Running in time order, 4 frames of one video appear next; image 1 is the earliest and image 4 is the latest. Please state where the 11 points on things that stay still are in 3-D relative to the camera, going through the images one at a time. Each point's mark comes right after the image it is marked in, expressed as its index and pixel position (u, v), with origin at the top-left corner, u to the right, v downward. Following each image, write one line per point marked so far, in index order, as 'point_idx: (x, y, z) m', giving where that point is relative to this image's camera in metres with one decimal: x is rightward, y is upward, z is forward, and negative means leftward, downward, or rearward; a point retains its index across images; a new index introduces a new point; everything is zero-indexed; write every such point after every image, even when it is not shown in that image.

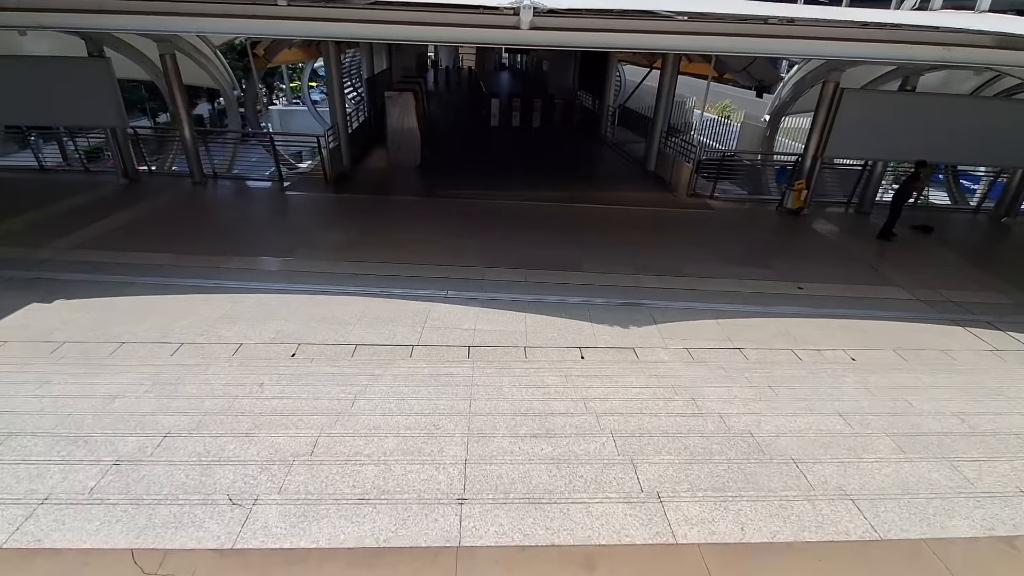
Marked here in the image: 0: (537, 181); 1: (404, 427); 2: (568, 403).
0: (+0.6, +2.6, +12.4) m
1: (-0.7, -1.0, +3.4) m
2: (+0.4, -0.9, +3.8) m
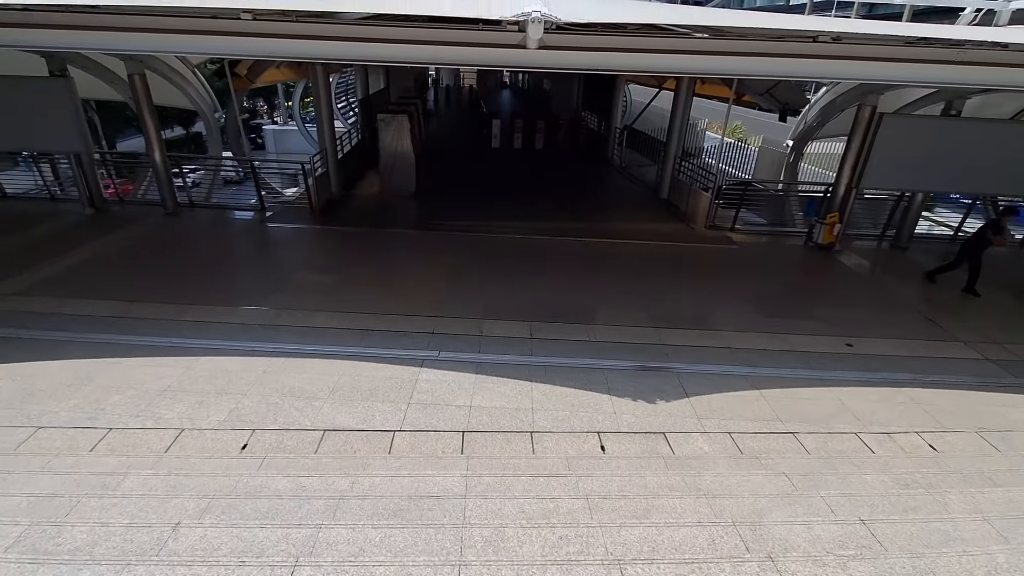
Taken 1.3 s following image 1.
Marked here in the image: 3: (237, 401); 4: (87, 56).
0: (+0.7, +1.7, +11.5) m
1: (-0.7, -1.5, +2.4) m
2: (+0.4, -1.5, +2.8) m
3: (-2.5, -1.0, +4.8) m
4: (-7.5, +4.1, +9.0) m
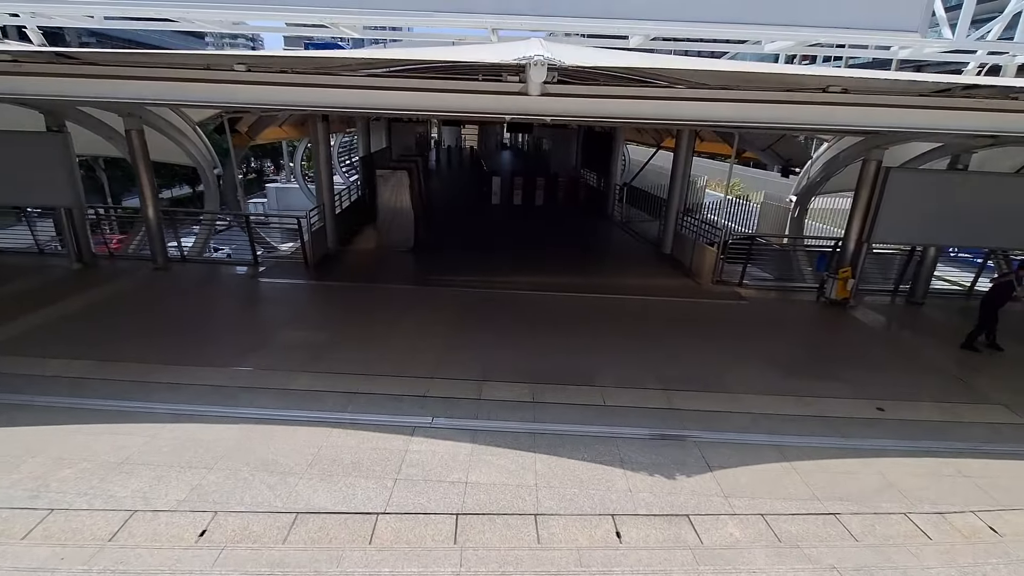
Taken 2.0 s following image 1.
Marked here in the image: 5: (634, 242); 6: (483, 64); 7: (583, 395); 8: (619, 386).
0: (+0.7, +0.5, +11.2) m
1: (-0.7, -1.8, +1.8) m
2: (+0.5, -1.7, +2.2) m
3: (-2.5, -1.5, +4.2) m
4: (-7.5, +3.1, +9.0) m
5: (+3.2, +1.2, +13.6) m
6: (-0.3, +2.1, +4.7) m
7: (+0.8, -1.2, +5.7) m
8: (+1.2, -1.1, +5.9) m
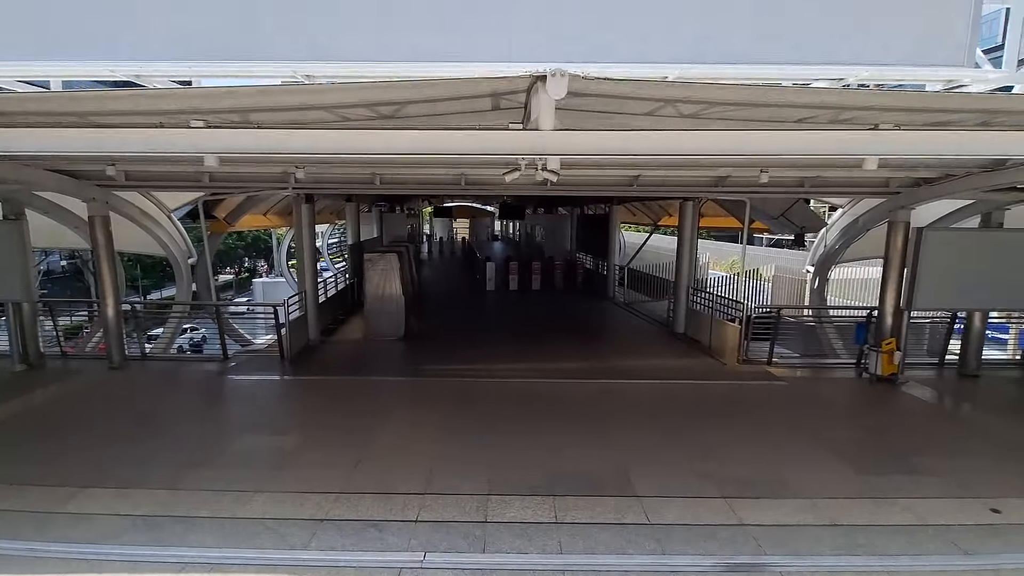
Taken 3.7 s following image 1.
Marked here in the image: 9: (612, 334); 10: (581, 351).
0: (+0.7, -1.2, +10.1) m
1: (-0.5, -1.8, +0.5) m
2: (+0.6, -1.9, +0.9) m
3: (-2.4, -2.1, +2.8) m
4: (-7.5, +1.4, +8.3) m
5: (+3.2, -0.8, +12.7) m
6: (-0.2, +1.4, +4.0) m
7: (+0.9, -1.9, +4.4) m
8: (+1.4, -1.9, +4.6) m
9: (+2.2, -1.0, +11.5) m
10: (+1.4, -1.2, +10.2) m
